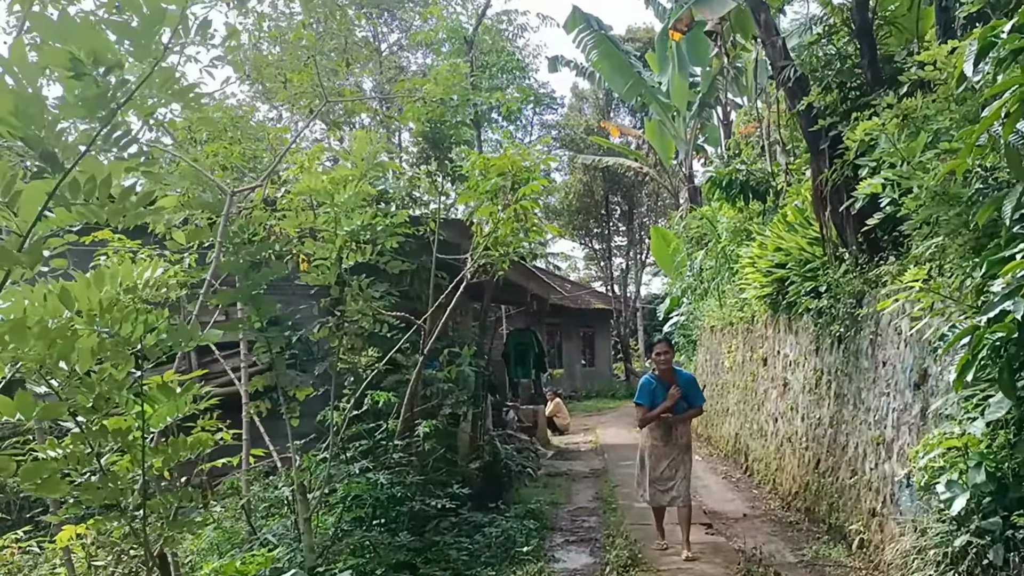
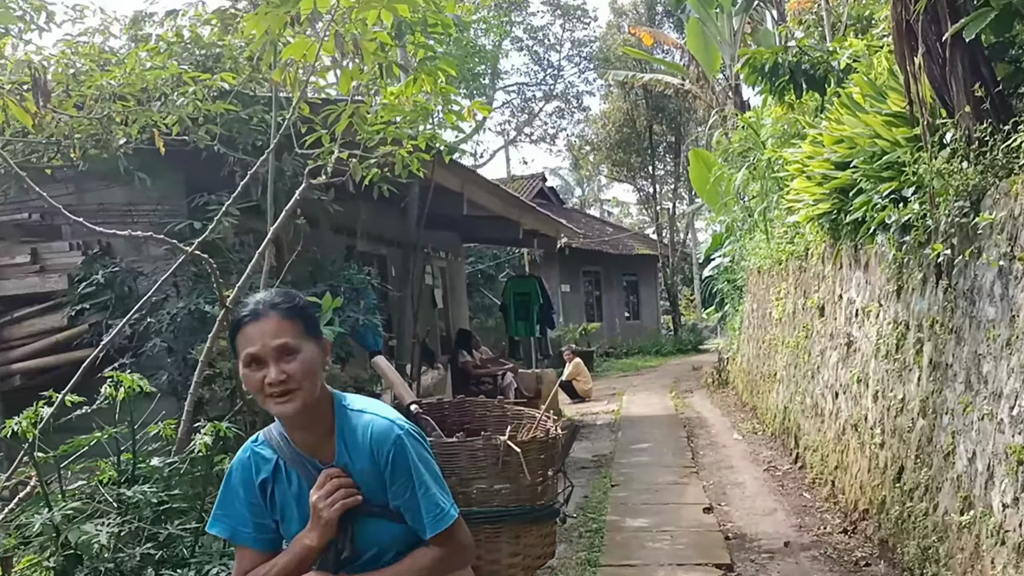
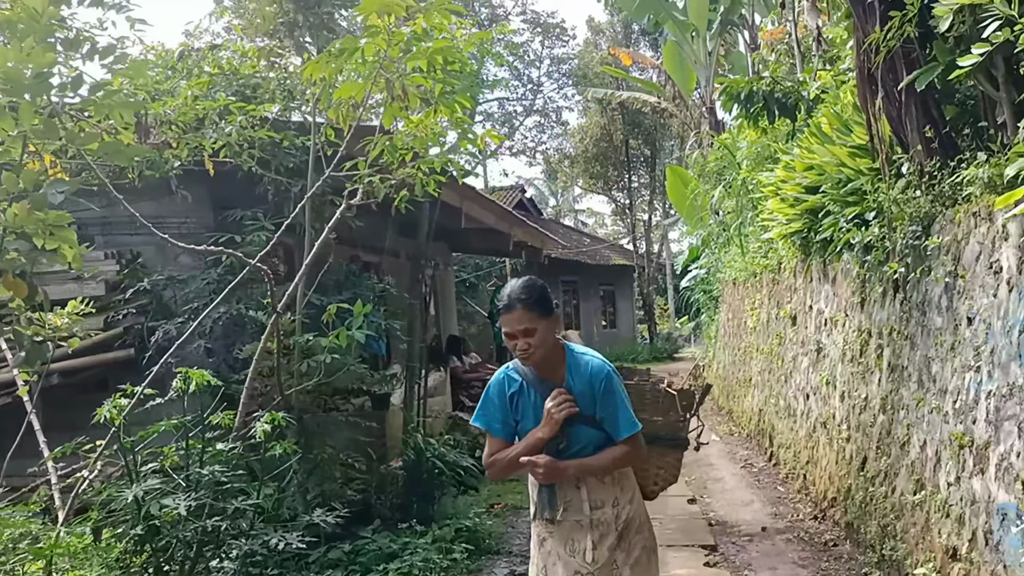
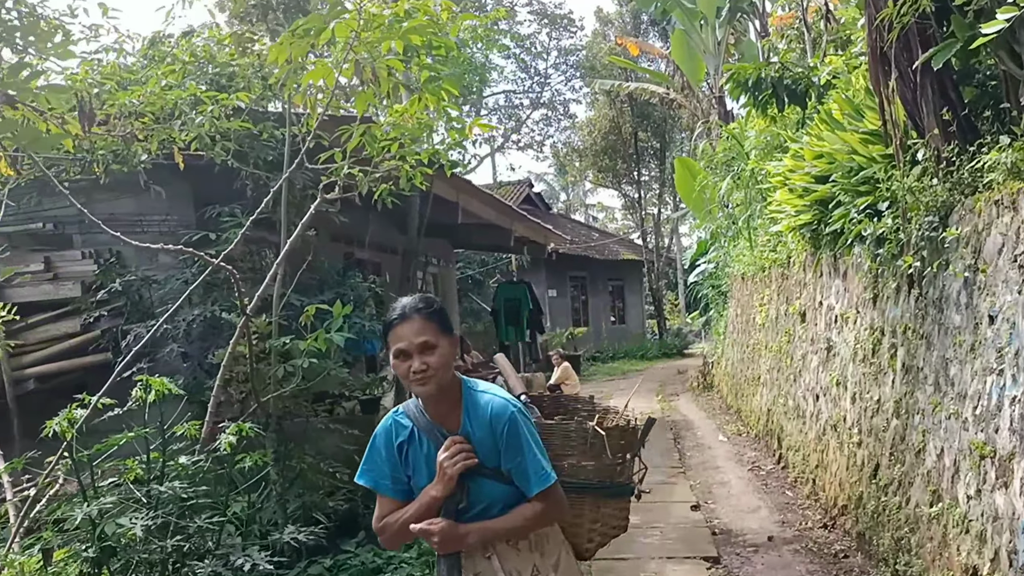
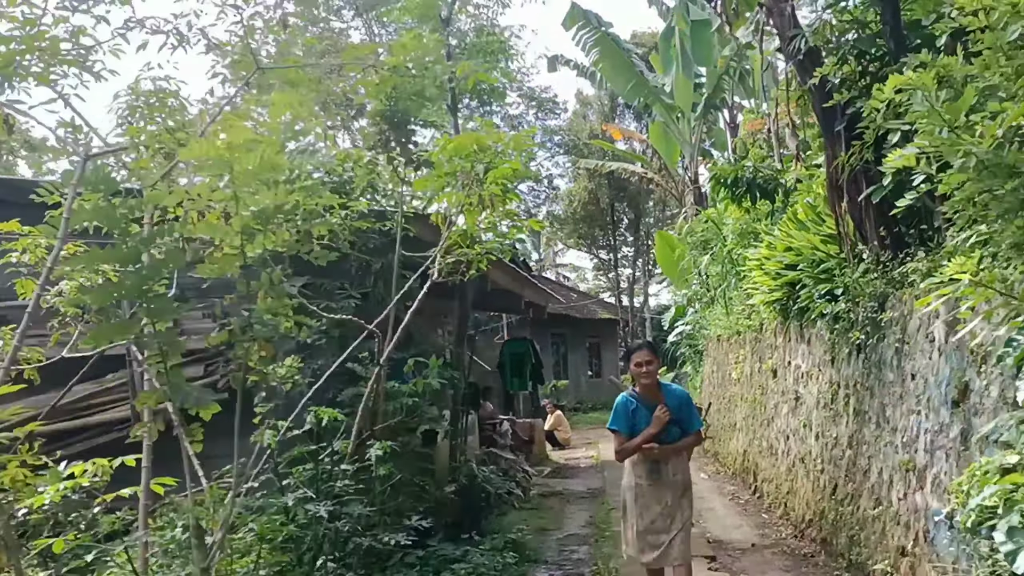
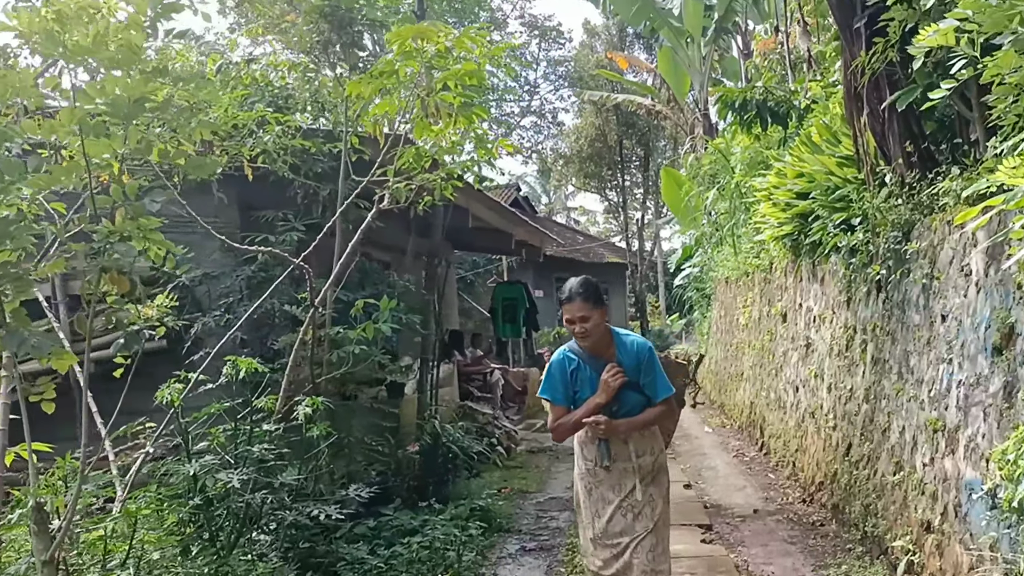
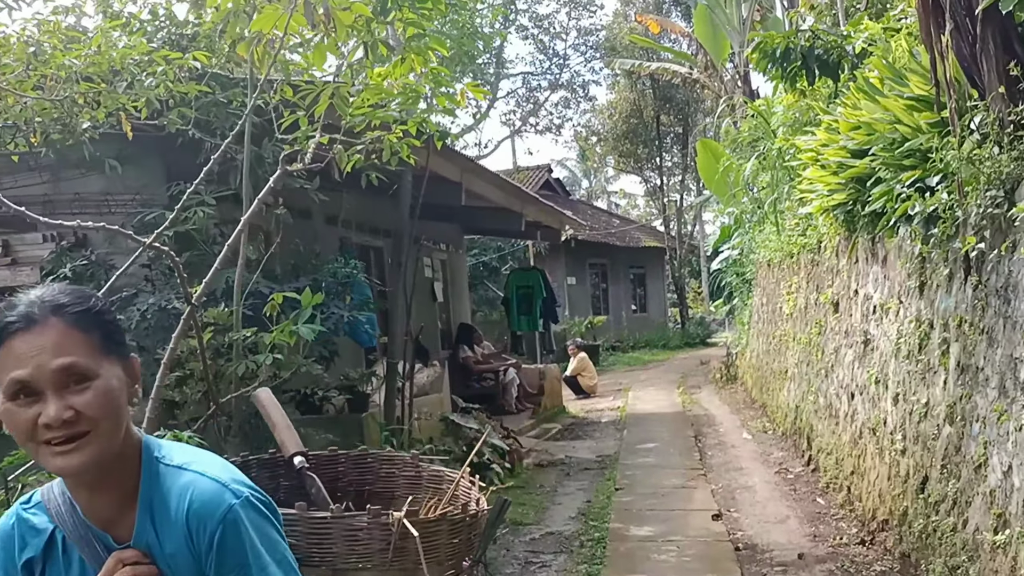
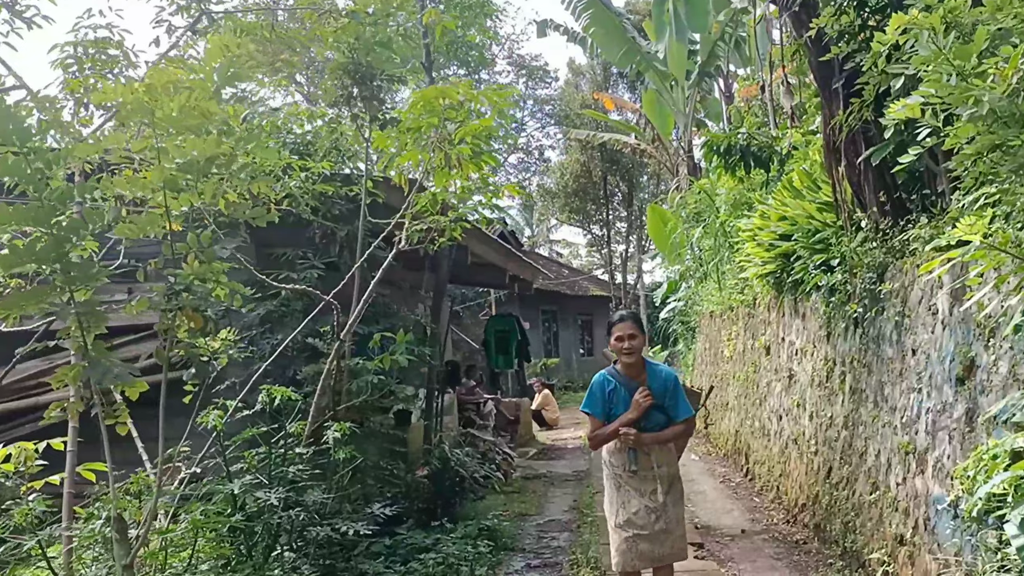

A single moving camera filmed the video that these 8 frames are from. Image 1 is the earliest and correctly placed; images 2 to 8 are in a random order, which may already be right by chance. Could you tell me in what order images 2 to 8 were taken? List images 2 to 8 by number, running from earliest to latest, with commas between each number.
5, 8, 6, 3, 4, 2, 7
